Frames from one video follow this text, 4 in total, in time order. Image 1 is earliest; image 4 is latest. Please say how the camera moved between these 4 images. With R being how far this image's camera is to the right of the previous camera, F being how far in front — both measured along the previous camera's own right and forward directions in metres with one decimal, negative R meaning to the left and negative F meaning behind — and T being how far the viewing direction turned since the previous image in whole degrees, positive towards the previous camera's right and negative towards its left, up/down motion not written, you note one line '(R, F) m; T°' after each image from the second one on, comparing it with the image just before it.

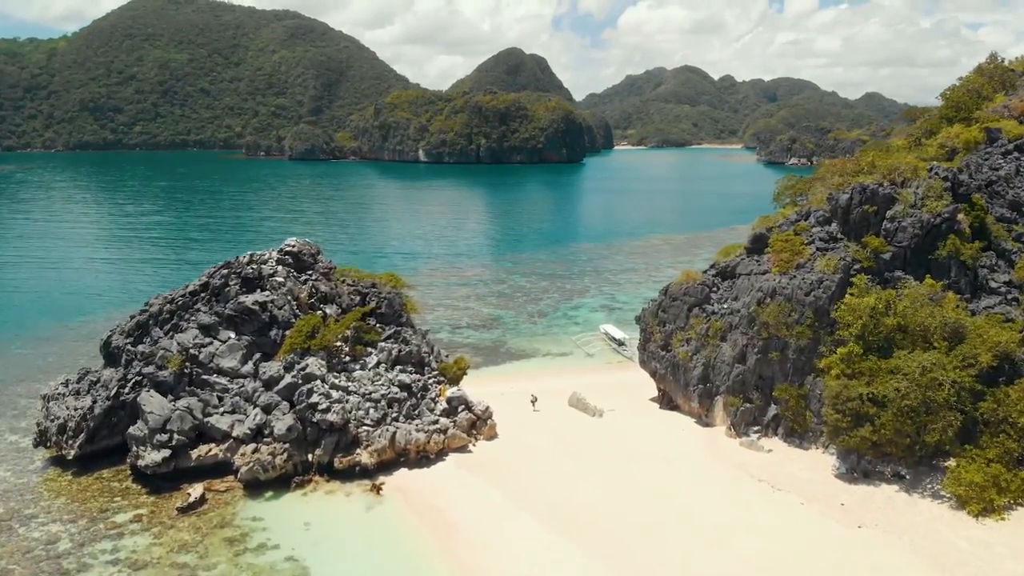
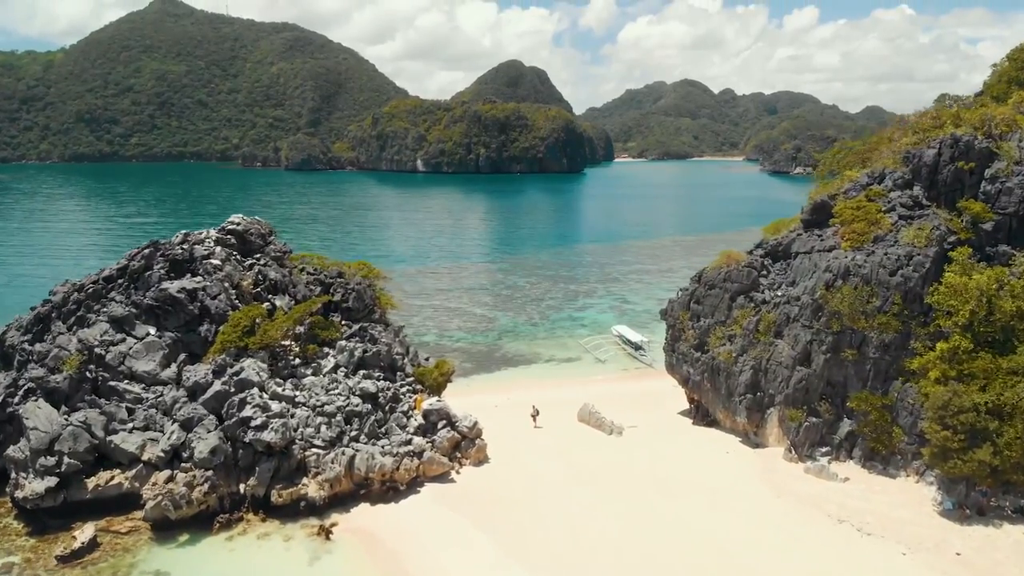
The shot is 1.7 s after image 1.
(+0.2, +6.0) m; 0°
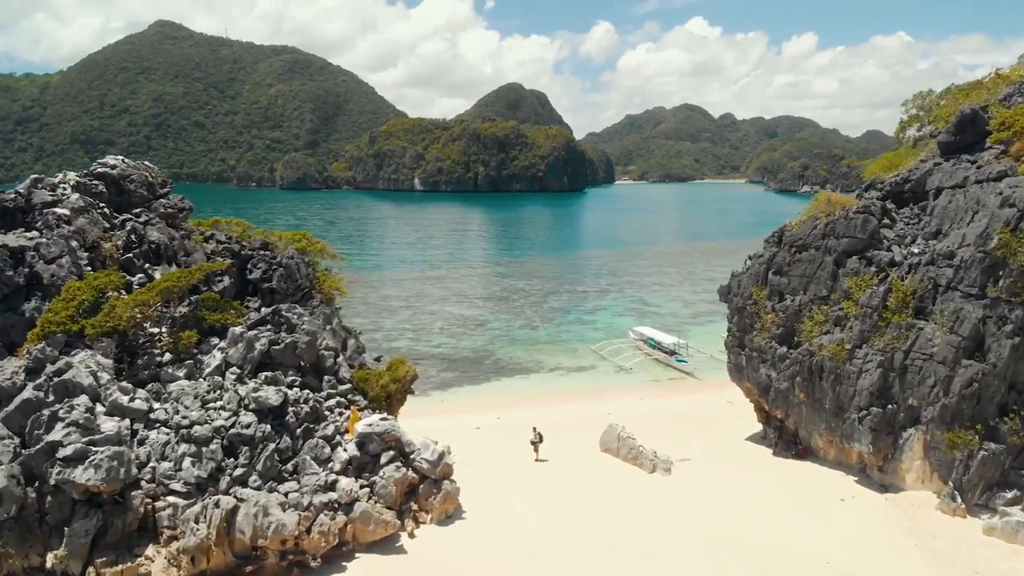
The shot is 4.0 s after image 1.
(+0.3, +7.8) m; 0°
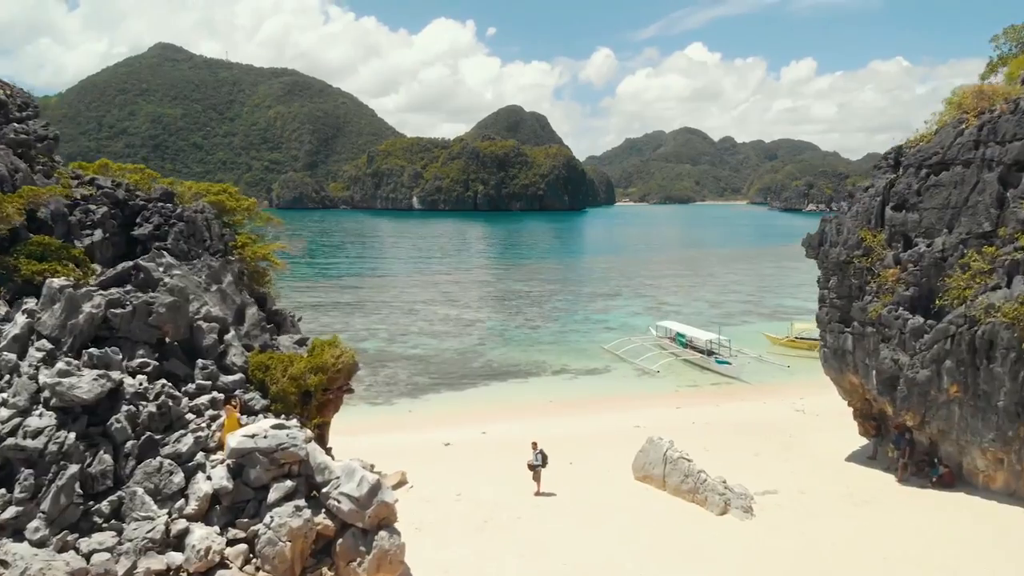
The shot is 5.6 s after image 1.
(+0.2, +5.3) m; 0°
